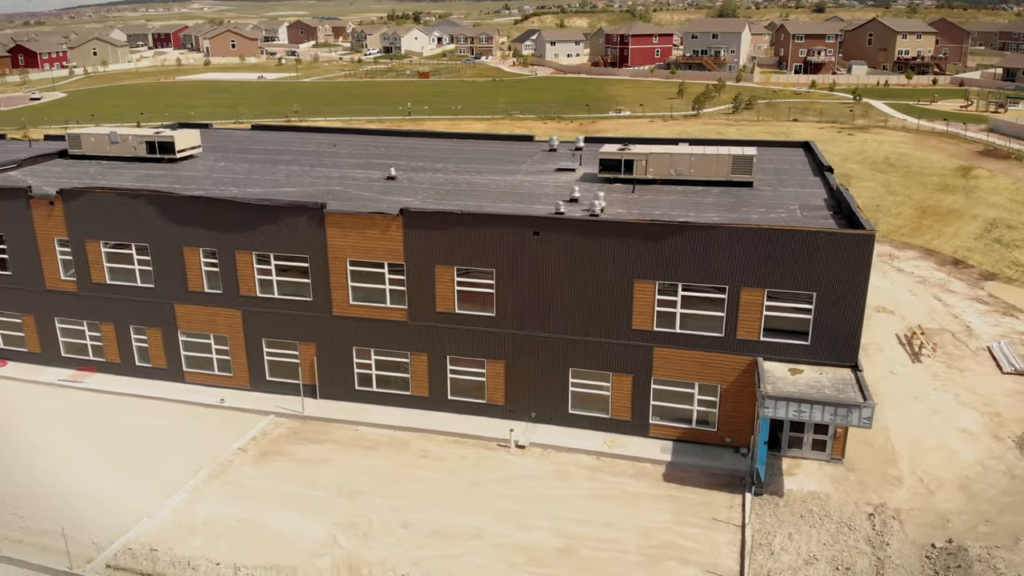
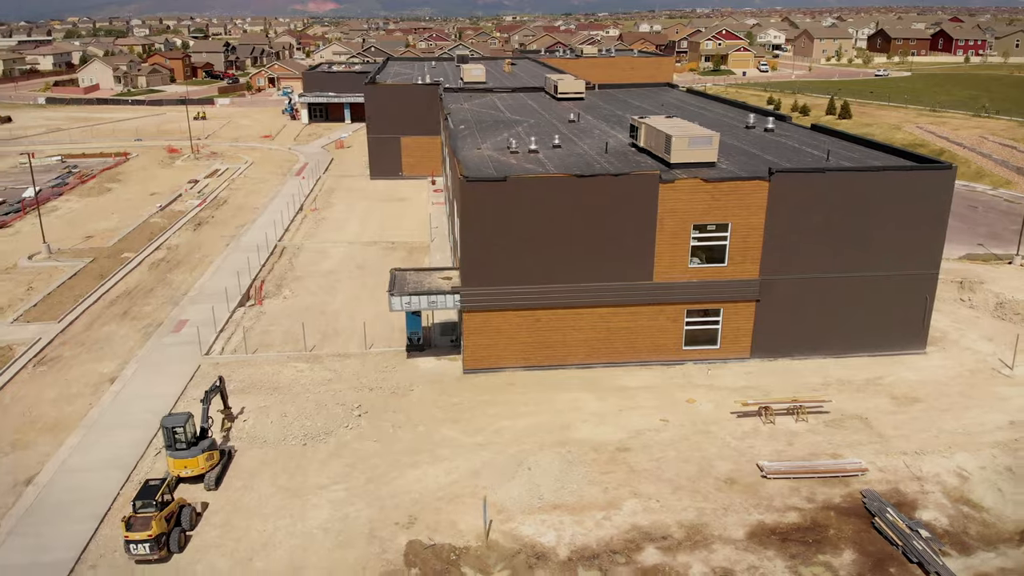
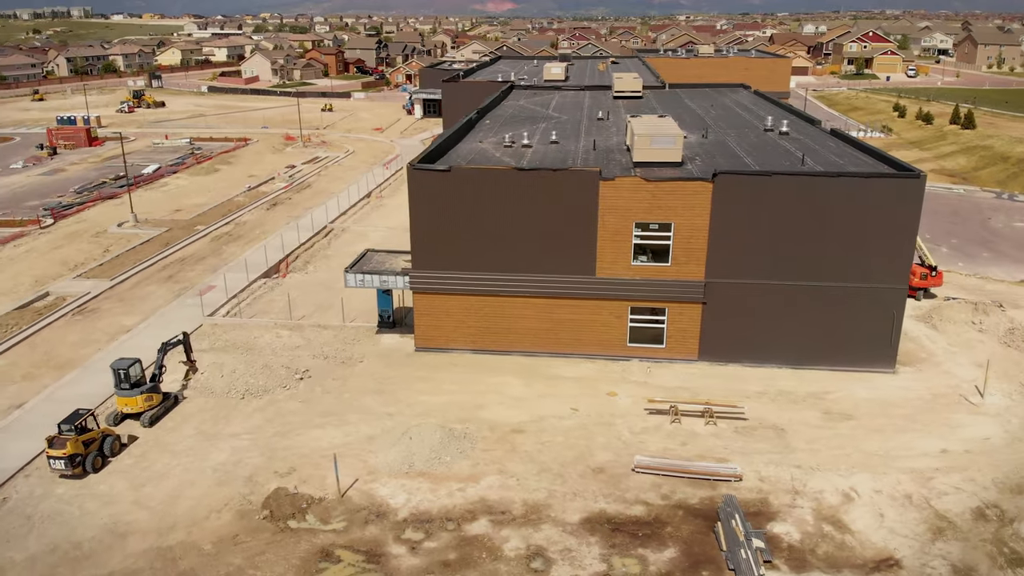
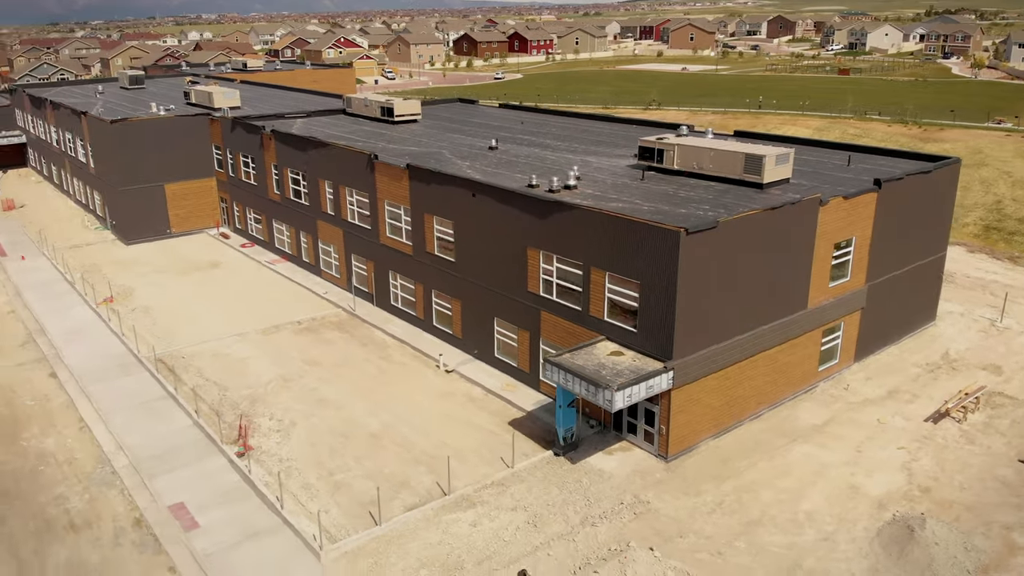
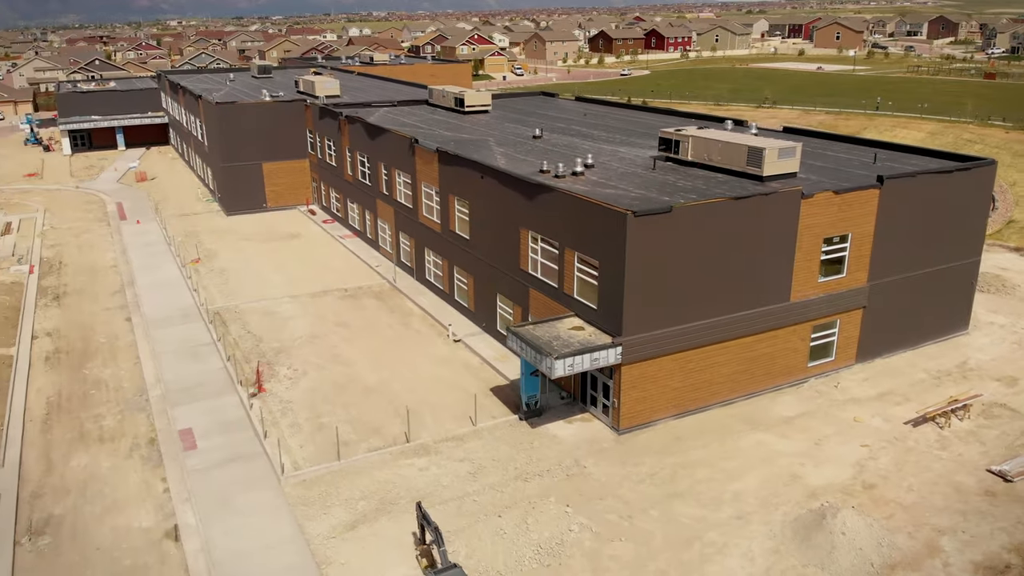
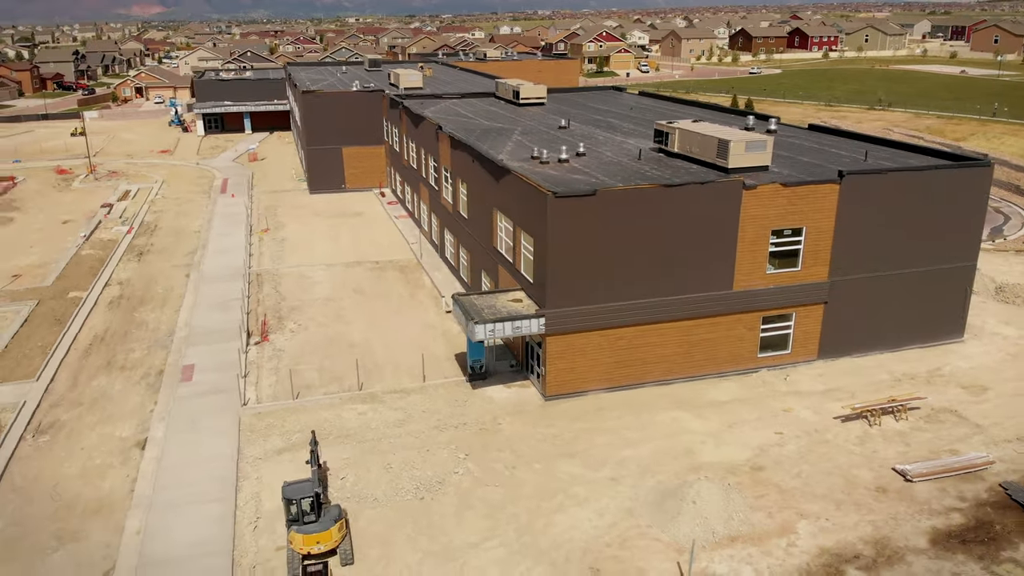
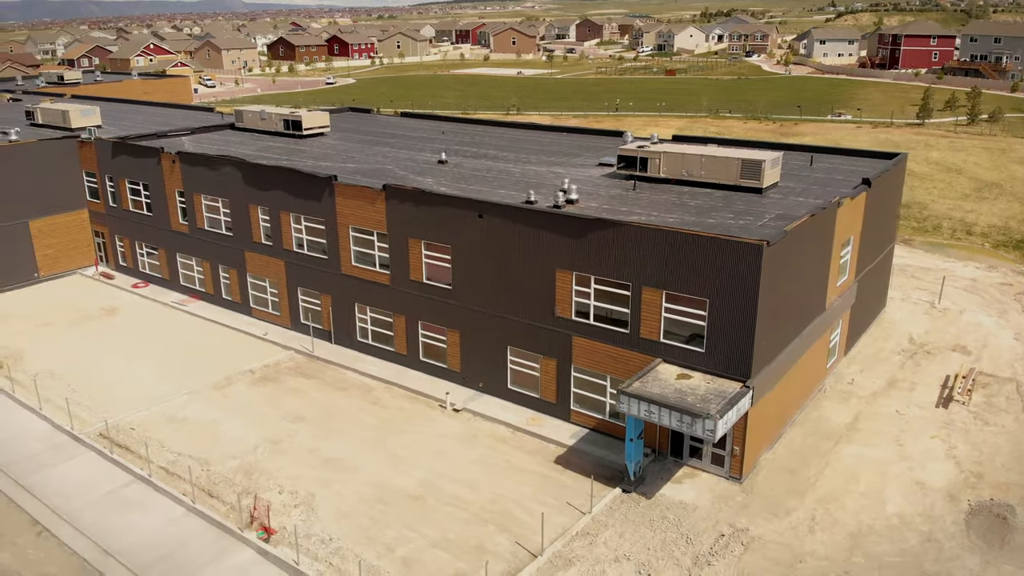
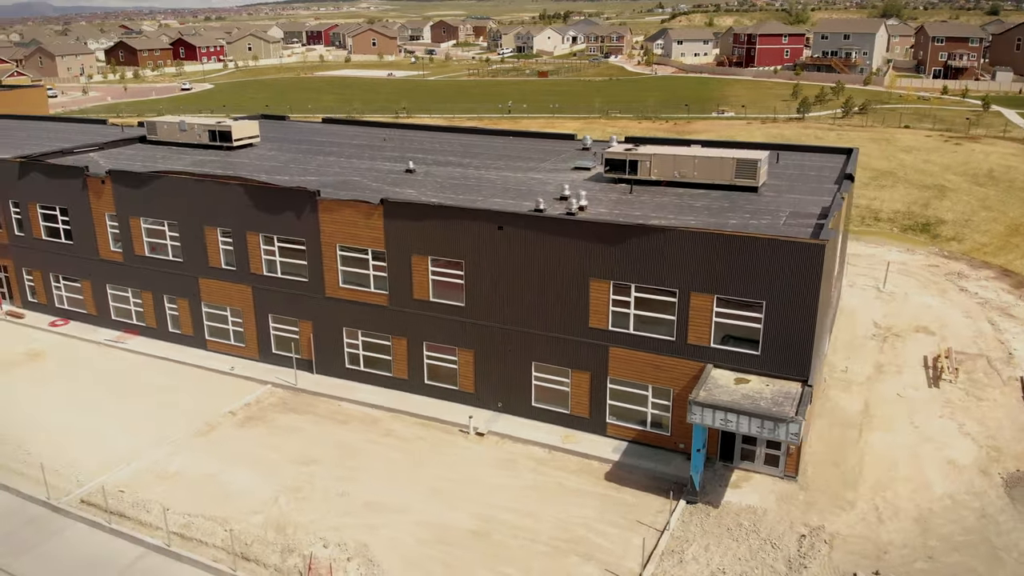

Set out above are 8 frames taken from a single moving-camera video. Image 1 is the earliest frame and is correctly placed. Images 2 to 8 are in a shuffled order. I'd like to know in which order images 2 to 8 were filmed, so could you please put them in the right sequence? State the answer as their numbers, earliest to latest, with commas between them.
8, 7, 4, 5, 6, 2, 3
